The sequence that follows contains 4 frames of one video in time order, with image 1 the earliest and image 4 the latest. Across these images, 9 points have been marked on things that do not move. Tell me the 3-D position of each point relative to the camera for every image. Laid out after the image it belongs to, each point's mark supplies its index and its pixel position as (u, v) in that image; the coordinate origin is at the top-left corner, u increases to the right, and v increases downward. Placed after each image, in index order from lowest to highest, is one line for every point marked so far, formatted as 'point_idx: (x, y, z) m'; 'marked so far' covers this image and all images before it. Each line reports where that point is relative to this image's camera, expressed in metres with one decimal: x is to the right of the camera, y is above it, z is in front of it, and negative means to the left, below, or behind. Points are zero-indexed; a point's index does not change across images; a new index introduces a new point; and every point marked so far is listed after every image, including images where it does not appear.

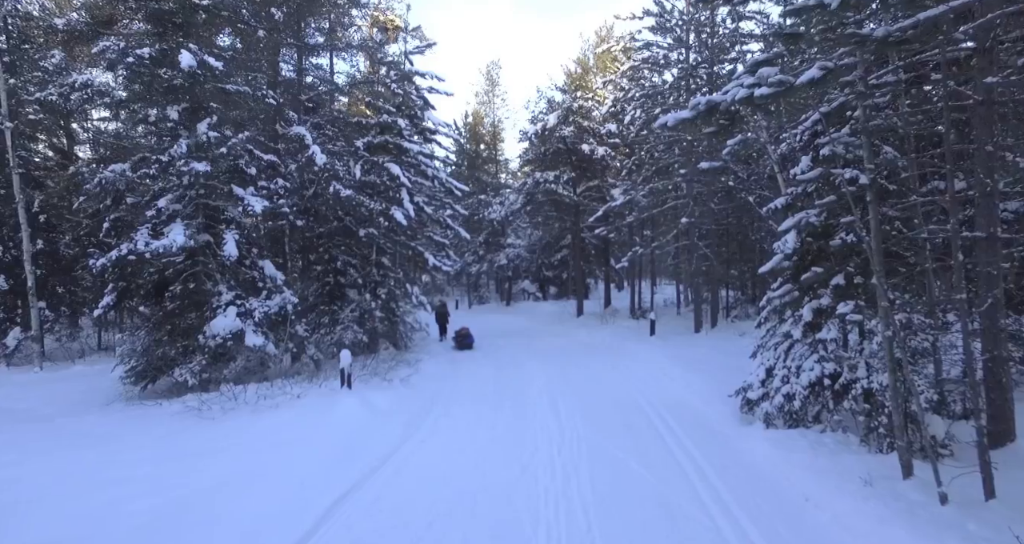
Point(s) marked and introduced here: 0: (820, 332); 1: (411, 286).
0: (+4.8, -0.9, +9.5) m
1: (-3.3, -0.5, +19.6) m
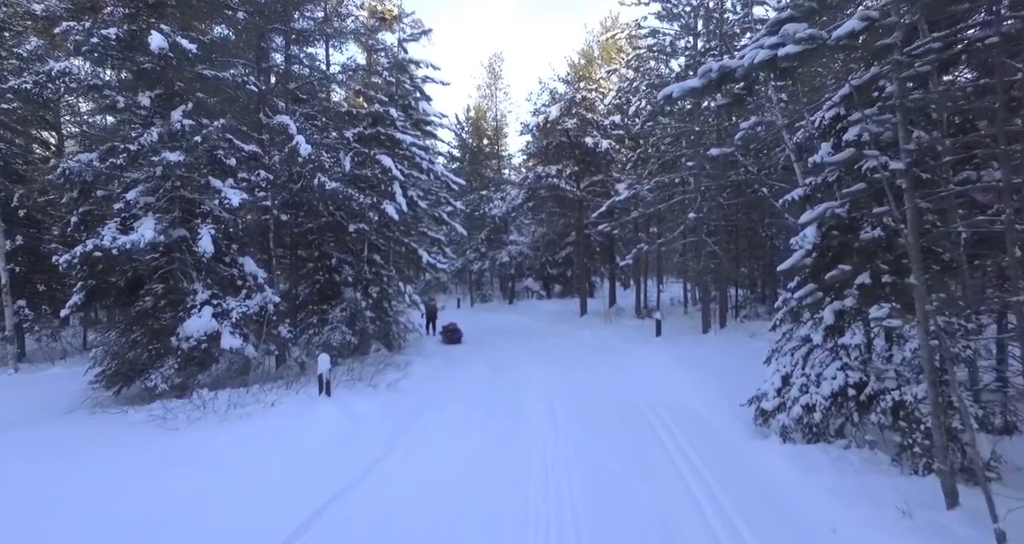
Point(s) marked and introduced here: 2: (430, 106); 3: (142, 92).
0: (+4.7, -0.9, +8.5) m
1: (-3.3, -0.4, +18.8) m
2: (-2.7, +5.4, +19.7) m
3: (-7.3, +3.5, +11.8) m
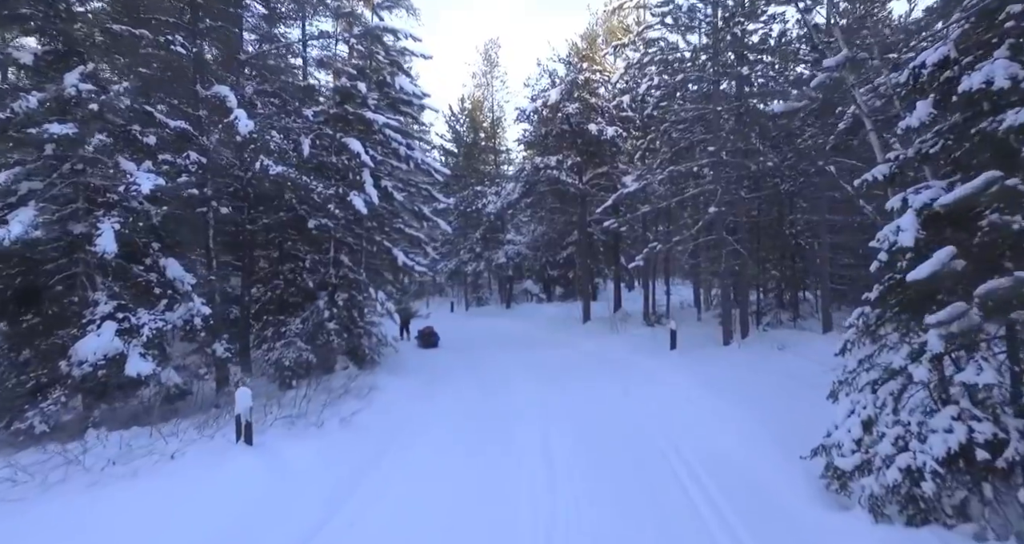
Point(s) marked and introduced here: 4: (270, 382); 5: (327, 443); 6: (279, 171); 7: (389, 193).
0: (+4.4, -1.0, +6.0) m
1: (-3.5, -0.5, +16.3) m
2: (-2.9, +5.4, +17.1) m
3: (-7.5, +3.5, +9.3) m
4: (-5.4, -2.5, +13.4) m
5: (-2.8, -2.6, +8.8) m
6: (-4.6, +2.0, +12.0) m
7: (-3.2, +2.0, +15.6) m
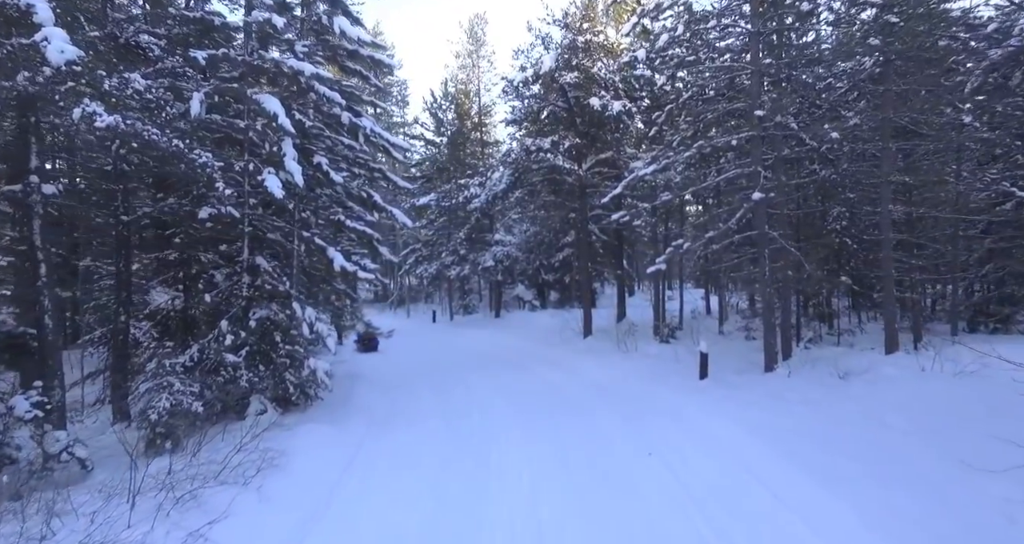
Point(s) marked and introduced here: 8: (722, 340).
0: (+4.2, -1.1, +2.0) m
1: (-3.9, -0.7, +12.2) m
2: (-3.3, +5.2, +13.1) m
3: (-7.8, +3.3, +5.2) m
4: (-5.7, -2.6, +9.2) m
5: (-3.1, -2.7, +4.8) m
6: (-4.9, +1.8, +7.9) m
7: (-3.5, +1.9, +11.5) m
8: (+6.6, -2.1, +18.5) m
